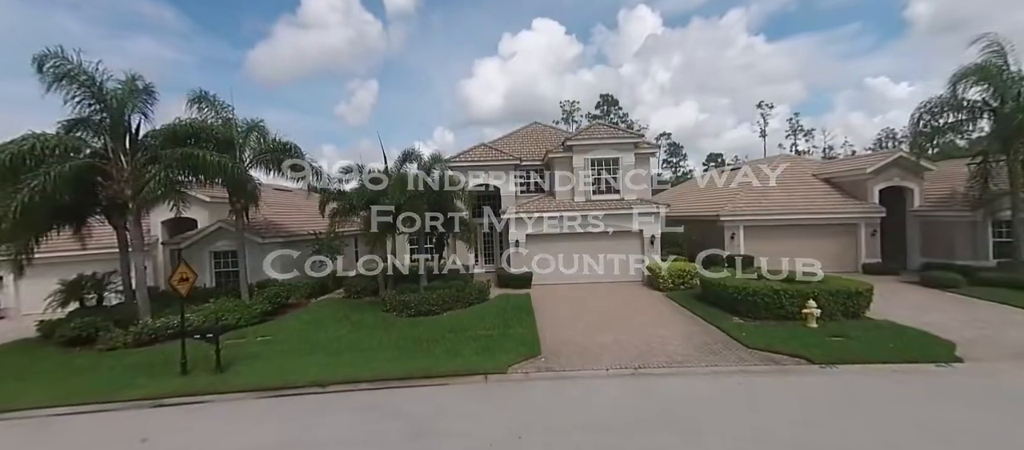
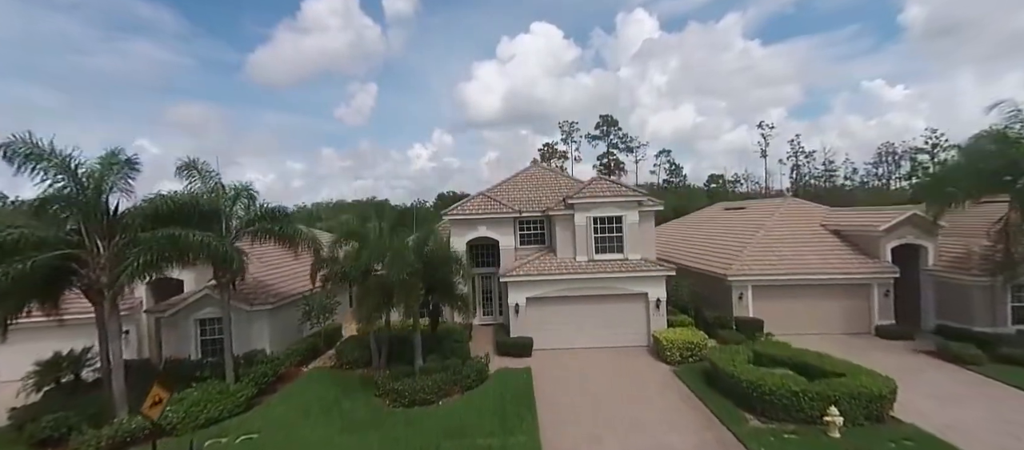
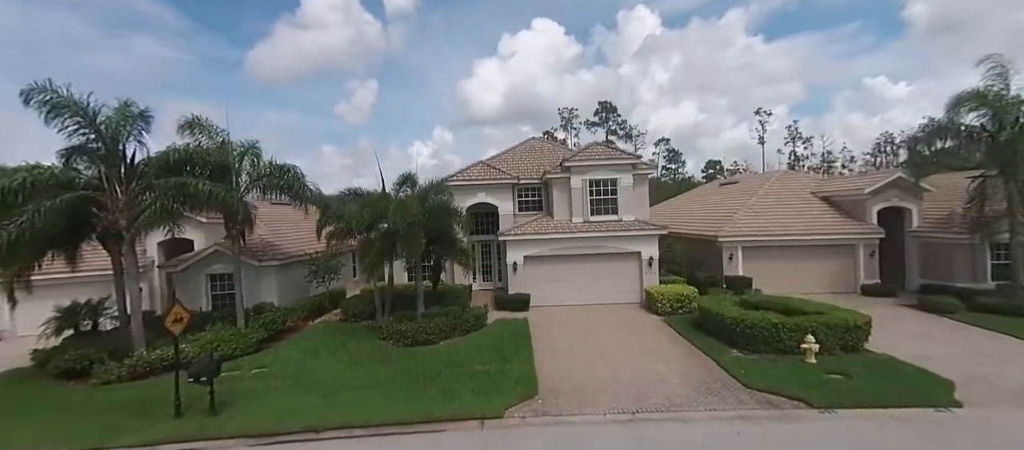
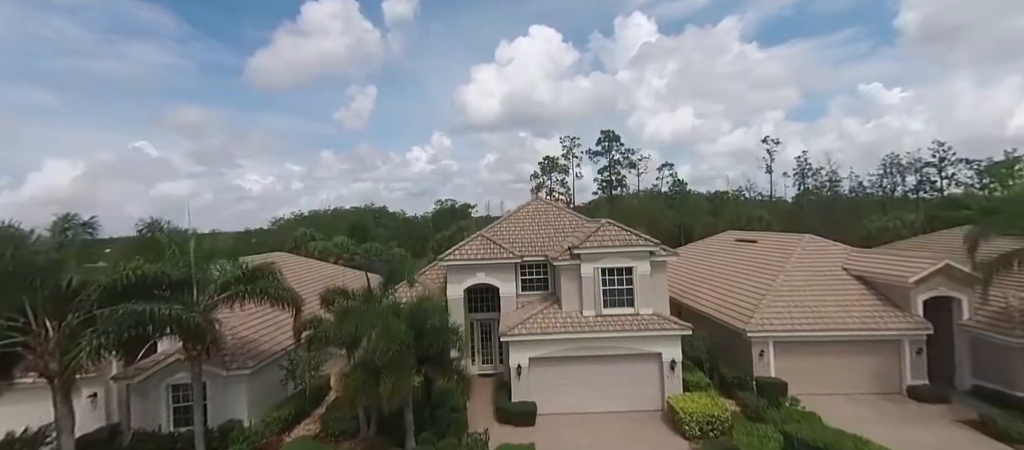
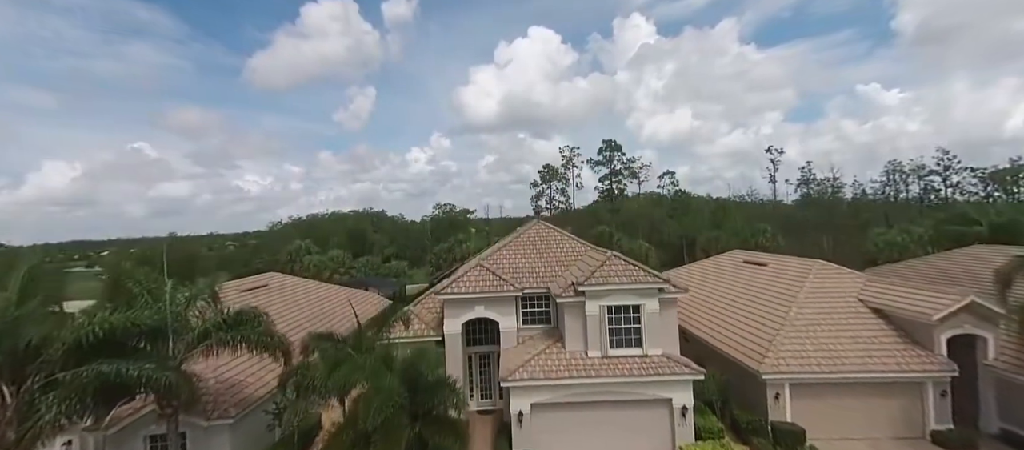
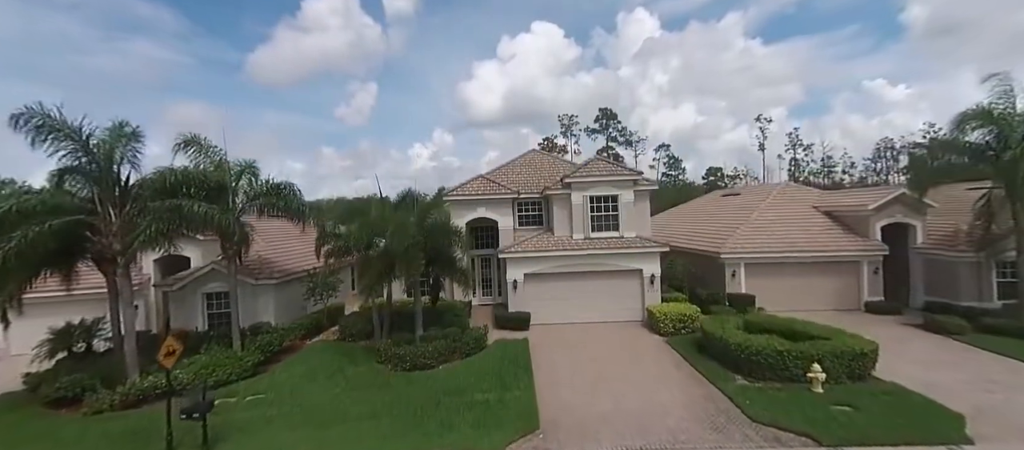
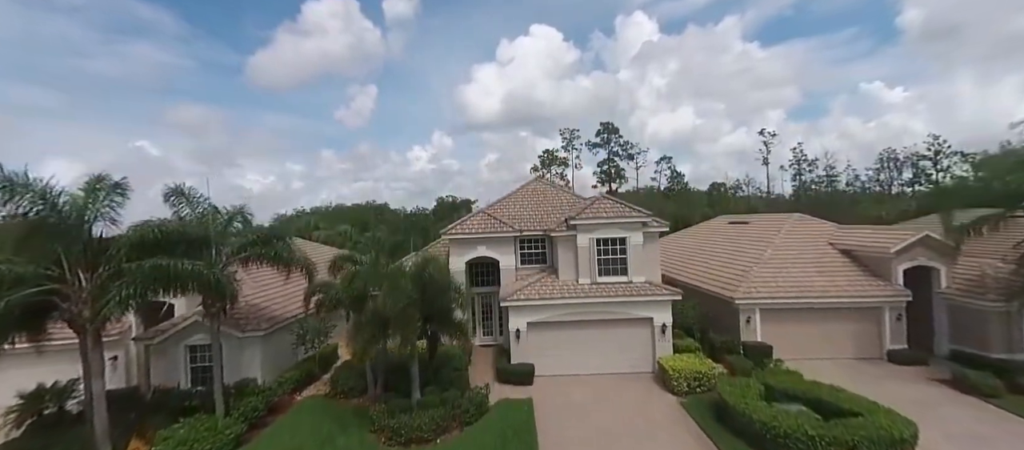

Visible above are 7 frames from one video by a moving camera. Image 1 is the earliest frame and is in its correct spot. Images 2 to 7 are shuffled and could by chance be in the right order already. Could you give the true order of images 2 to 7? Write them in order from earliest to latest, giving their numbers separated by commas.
3, 6, 2, 7, 4, 5
